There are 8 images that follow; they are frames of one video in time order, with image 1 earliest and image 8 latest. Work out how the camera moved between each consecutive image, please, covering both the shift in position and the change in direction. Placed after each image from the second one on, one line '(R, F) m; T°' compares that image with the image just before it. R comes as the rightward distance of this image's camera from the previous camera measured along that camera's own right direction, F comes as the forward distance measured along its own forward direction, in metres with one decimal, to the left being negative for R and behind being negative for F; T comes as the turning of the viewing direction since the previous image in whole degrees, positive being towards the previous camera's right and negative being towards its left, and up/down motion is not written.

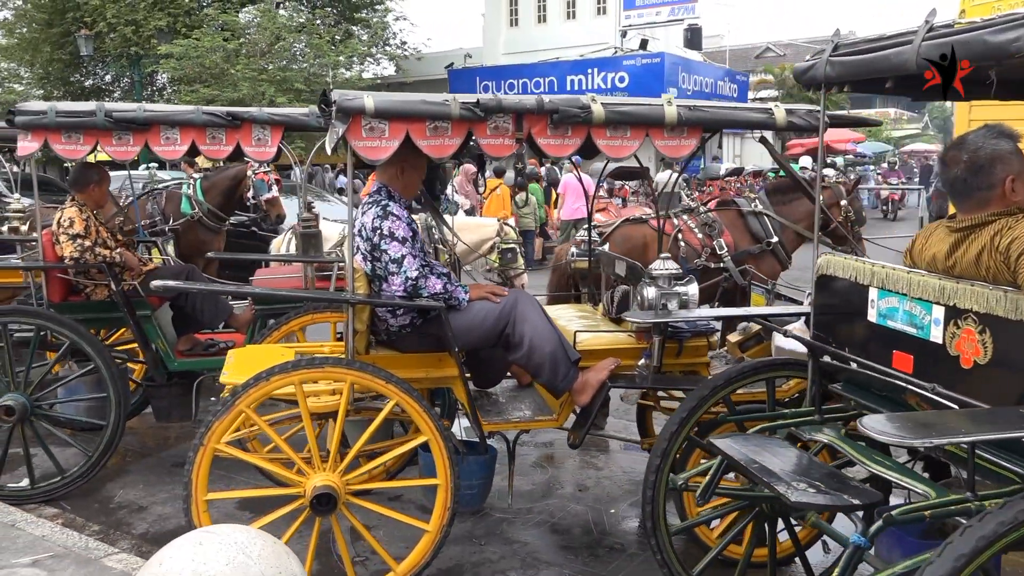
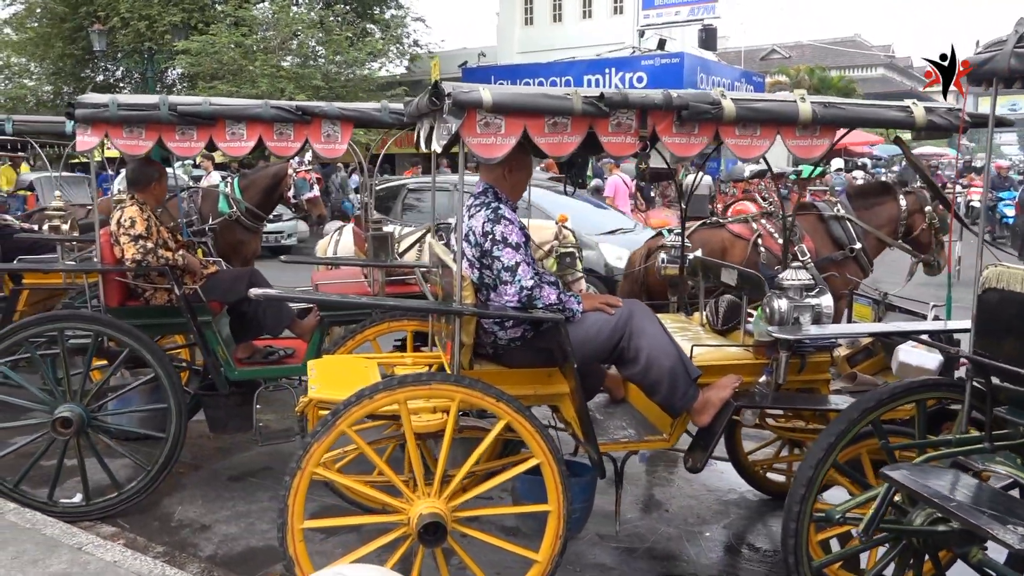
(-0.5, +0.3) m; 0°
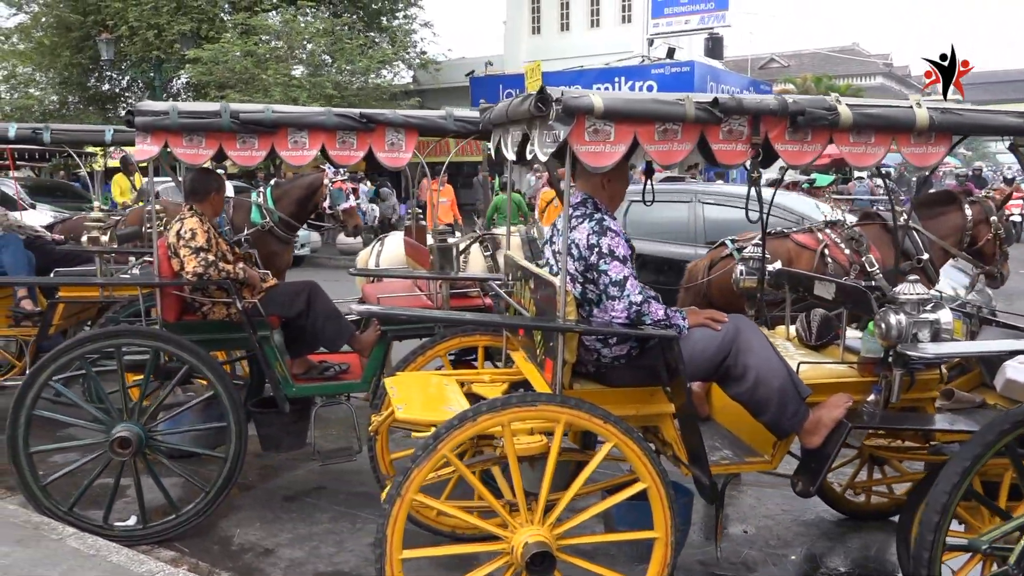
(-0.4, +0.2) m; 0°
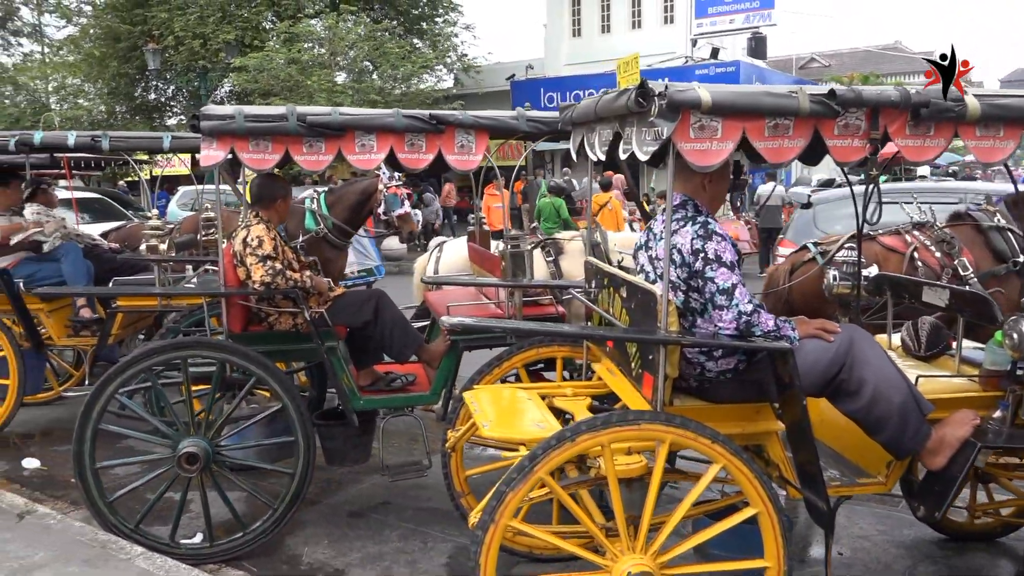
(-0.2, +0.2) m; -2°
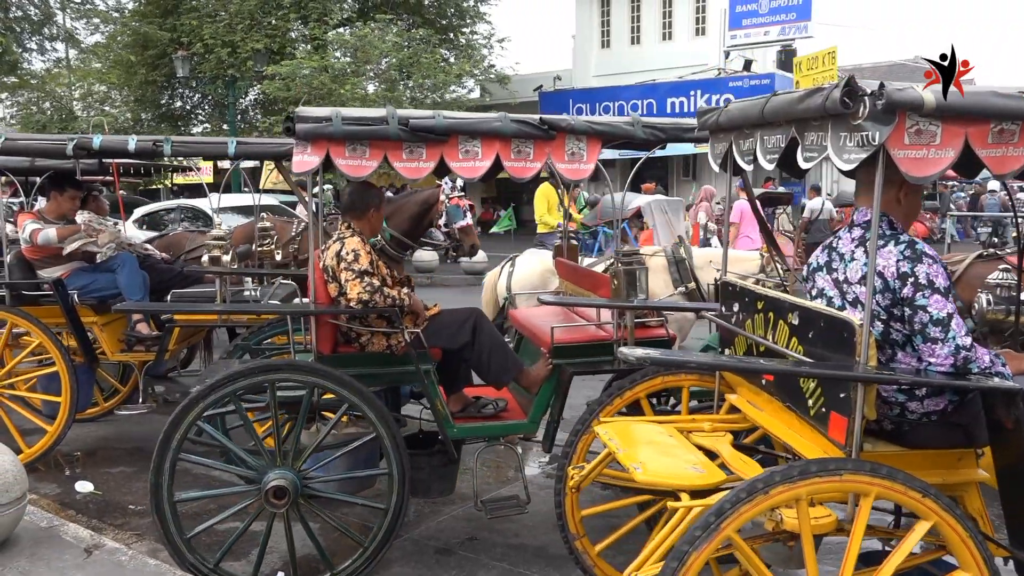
(-0.5, +0.4) m; -1°
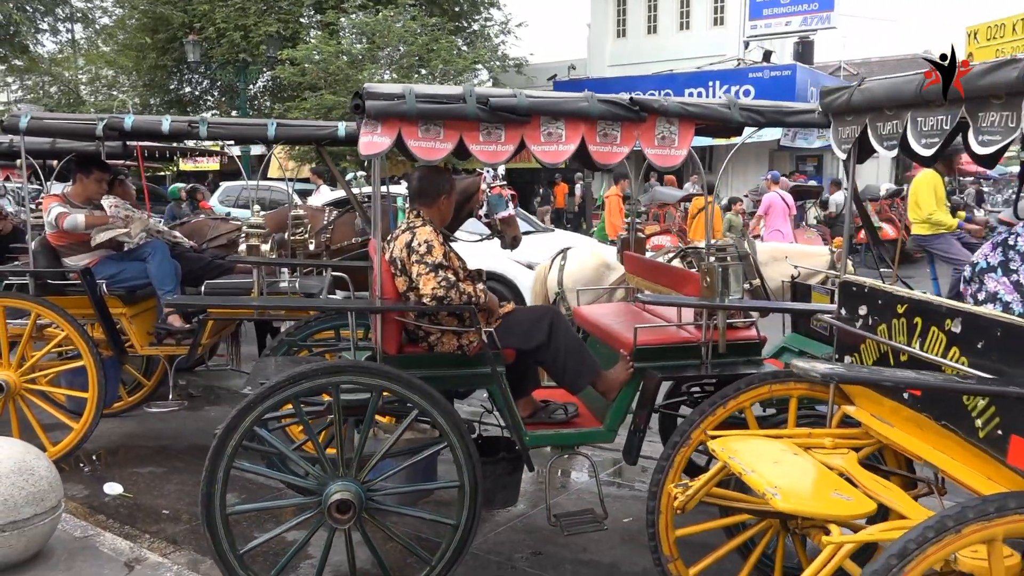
(-0.4, +0.3) m; 0°
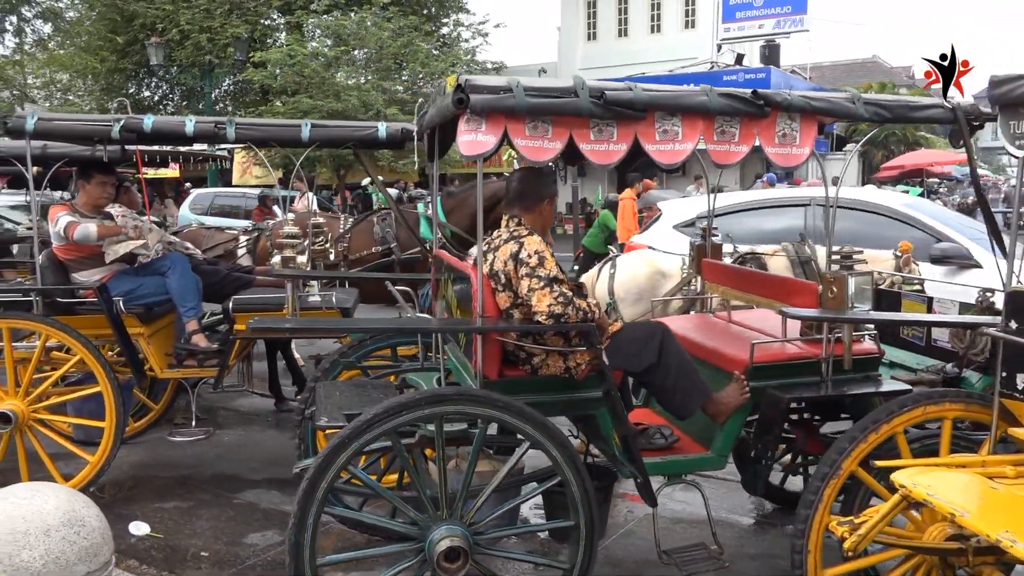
(-0.6, +0.4) m; +3°
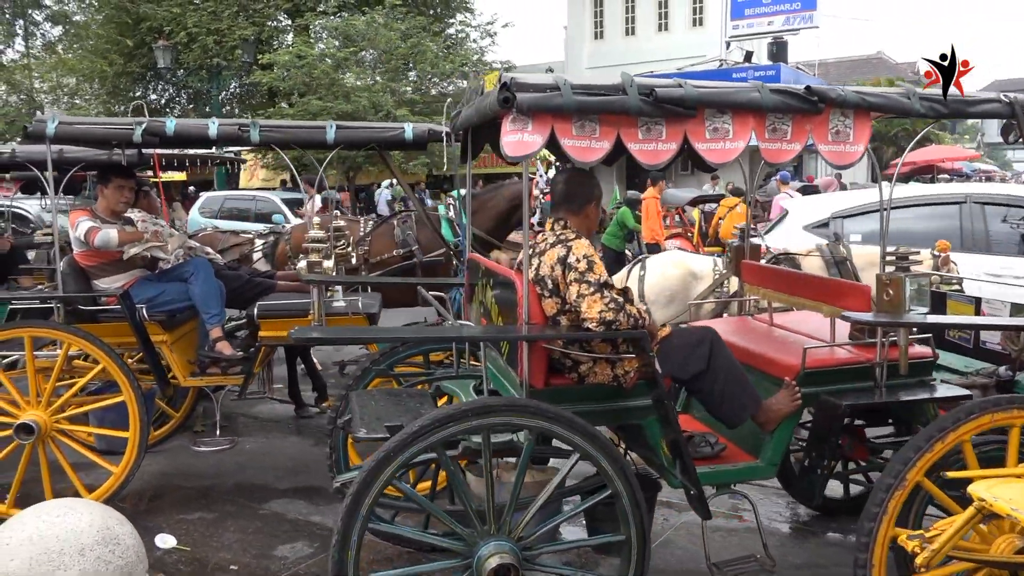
(-0.2, +0.1) m; 0°
